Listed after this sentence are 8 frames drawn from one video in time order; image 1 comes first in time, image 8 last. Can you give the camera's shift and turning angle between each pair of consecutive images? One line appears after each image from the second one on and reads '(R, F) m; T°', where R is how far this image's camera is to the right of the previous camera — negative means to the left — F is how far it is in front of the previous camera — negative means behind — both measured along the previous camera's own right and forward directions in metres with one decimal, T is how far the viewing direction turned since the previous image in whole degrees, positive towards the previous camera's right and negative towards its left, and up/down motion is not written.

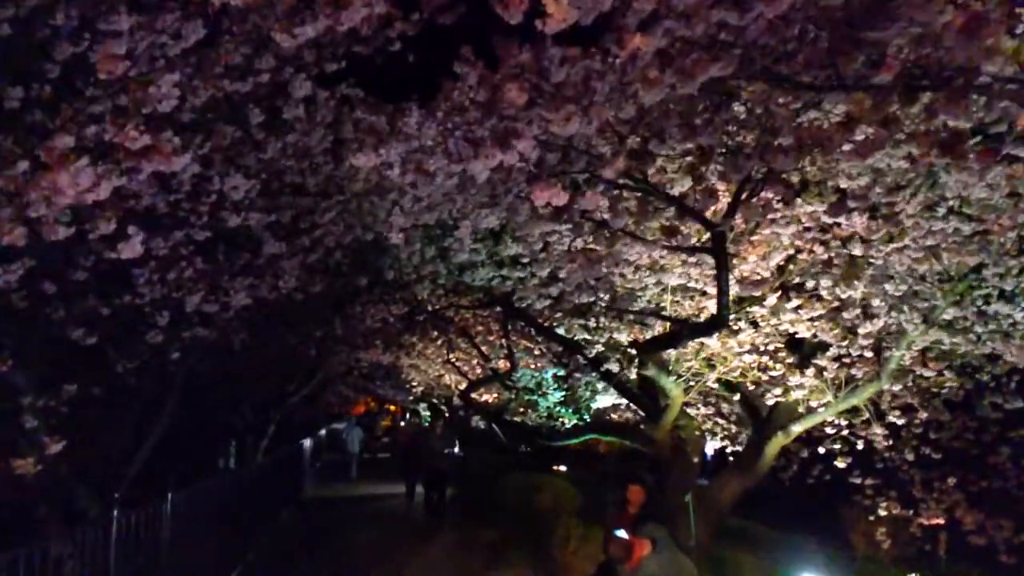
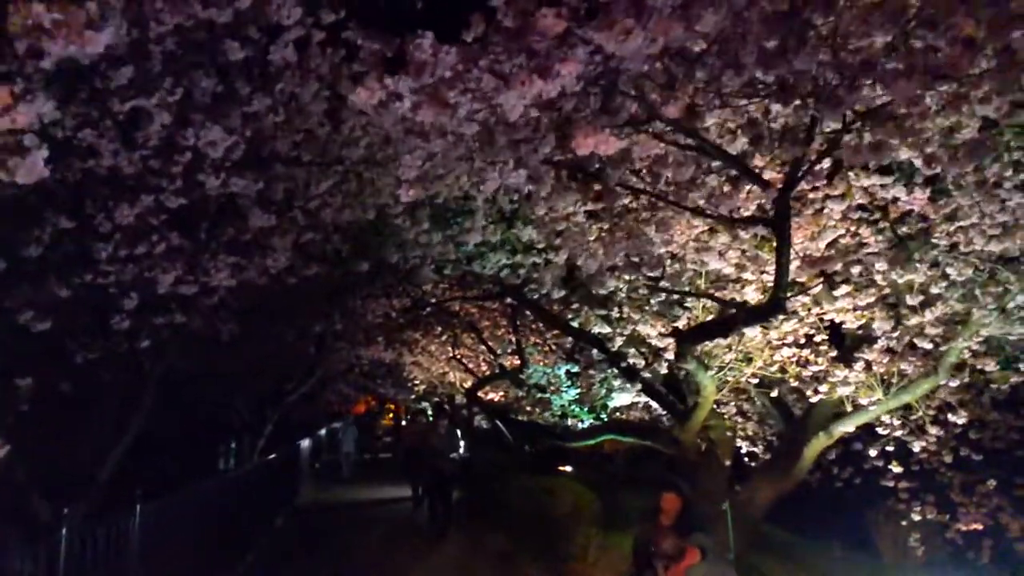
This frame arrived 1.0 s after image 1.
(-0.2, +1.2) m; 0°
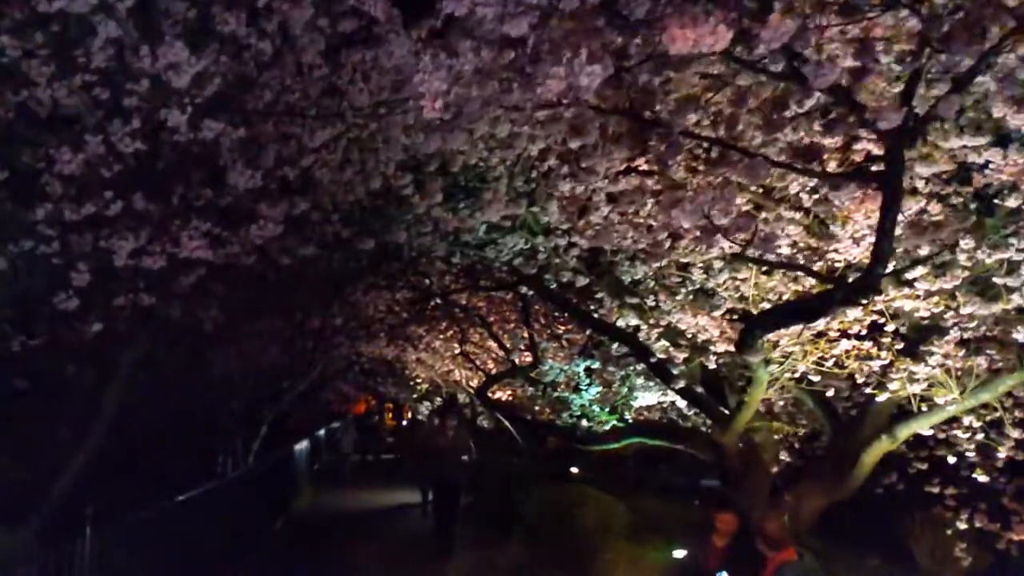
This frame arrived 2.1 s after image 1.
(-0.3, +1.4) m; 0°
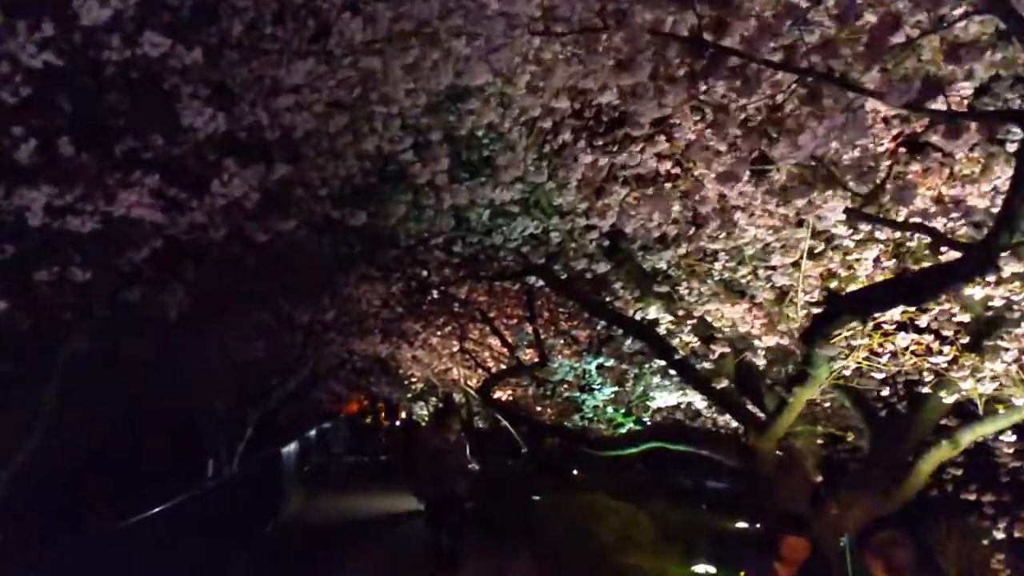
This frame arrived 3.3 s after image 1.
(-0.2, +1.3) m; 0°
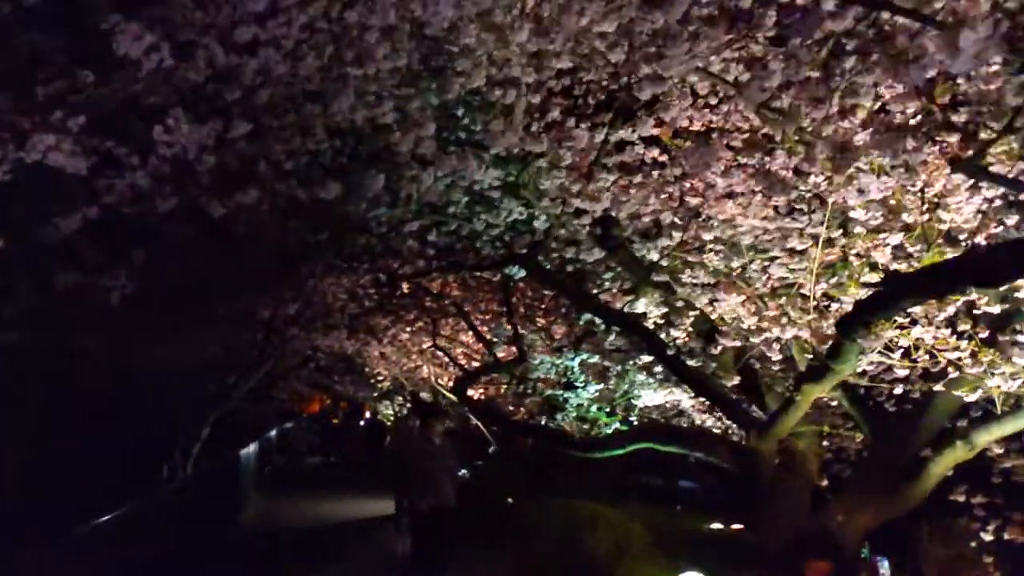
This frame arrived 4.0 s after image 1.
(-0.3, +0.8) m; +2°
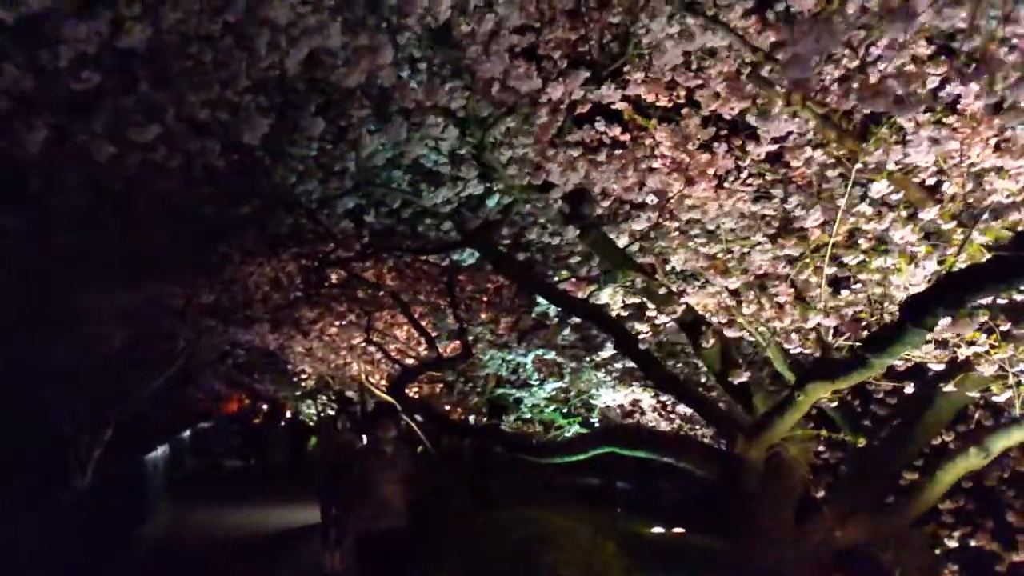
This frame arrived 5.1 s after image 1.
(-0.3, +1.4) m; +5°
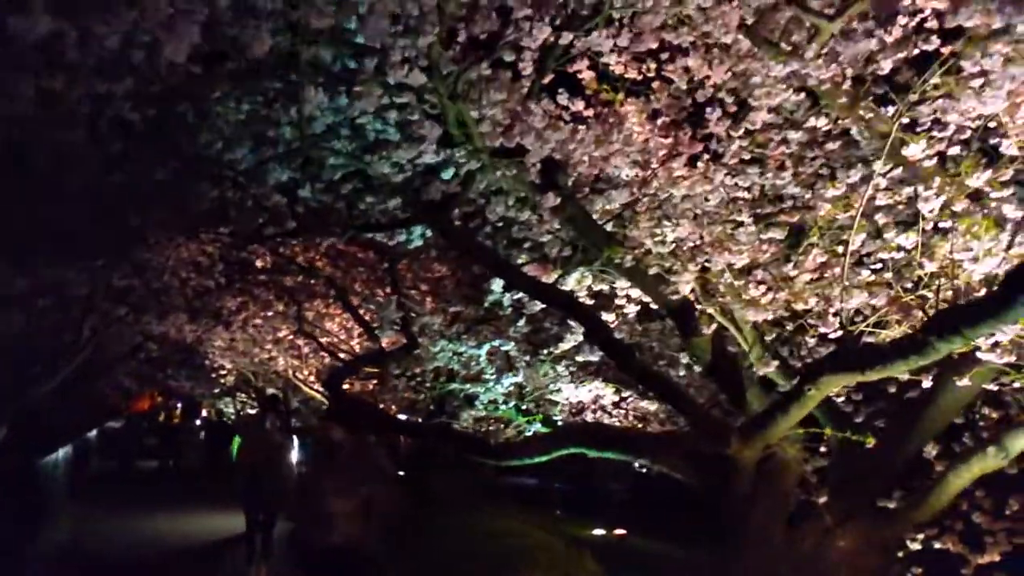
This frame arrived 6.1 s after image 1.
(-0.4, +1.2) m; +5°
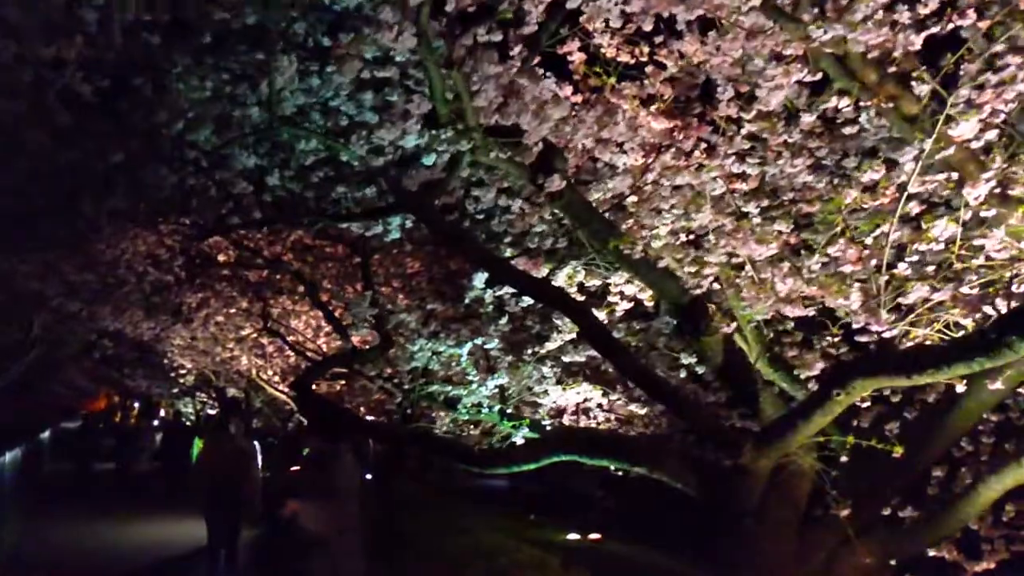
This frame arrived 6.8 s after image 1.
(-0.3, +0.7) m; +2°
